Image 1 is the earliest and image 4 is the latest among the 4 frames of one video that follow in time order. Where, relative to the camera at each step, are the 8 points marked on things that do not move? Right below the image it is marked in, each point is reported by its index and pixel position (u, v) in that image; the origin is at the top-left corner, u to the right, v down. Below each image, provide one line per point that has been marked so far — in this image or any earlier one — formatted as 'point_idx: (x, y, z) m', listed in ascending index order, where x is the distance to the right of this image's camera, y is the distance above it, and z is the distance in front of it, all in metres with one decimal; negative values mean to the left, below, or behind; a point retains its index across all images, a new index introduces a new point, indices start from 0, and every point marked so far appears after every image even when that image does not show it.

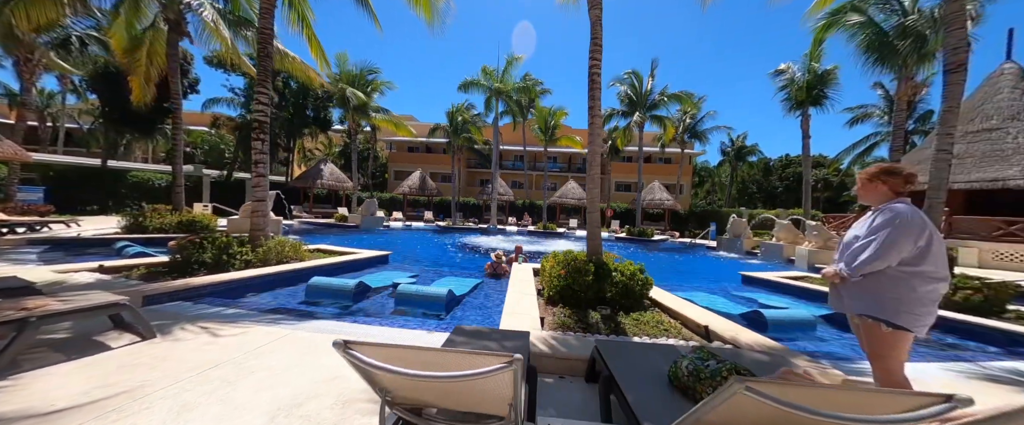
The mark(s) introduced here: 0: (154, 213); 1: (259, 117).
0: (-11.7, 0.0, +10.5) m
1: (-5.3, +2.0, +6.9) m
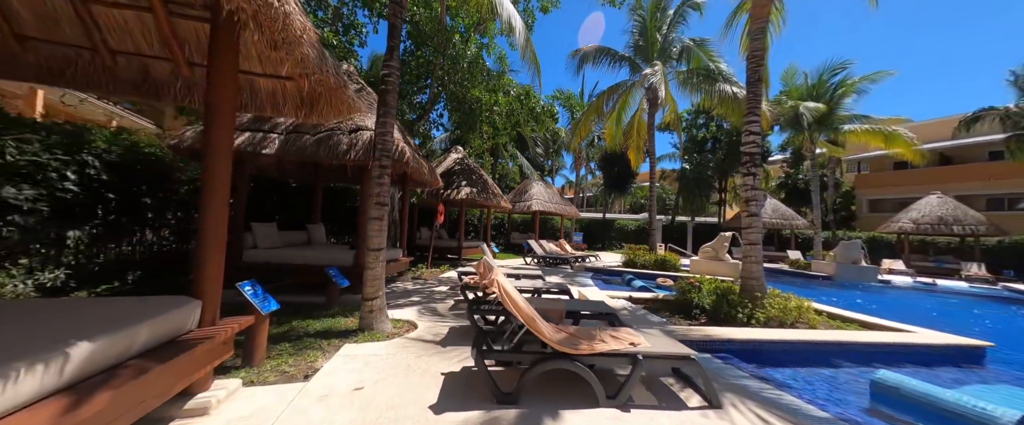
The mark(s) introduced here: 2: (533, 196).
0: (+5.4, -1.6, +13.4) m
1: (+4.6, +1.2, +6.4) m
2: (+1.2, +0.9, +18.2) m
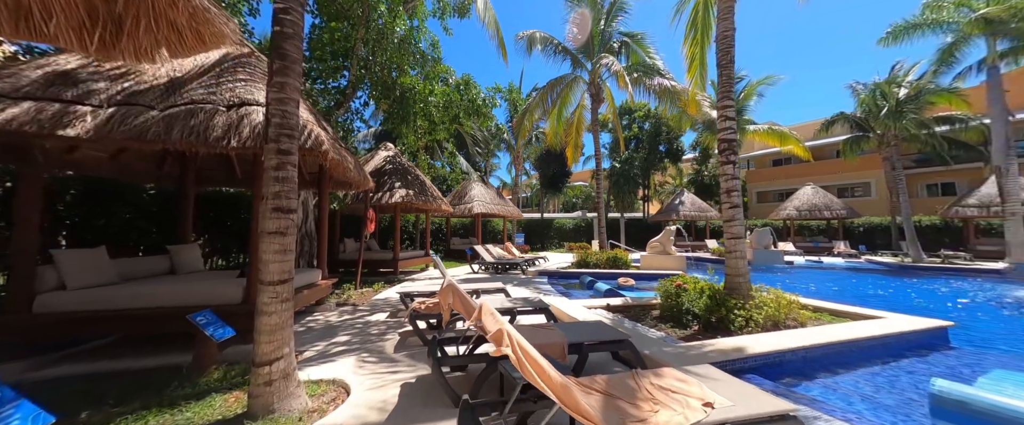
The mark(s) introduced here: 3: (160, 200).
0: (+3.3, -1.5, +12.9) m
1: (+3.9, +1.3, +5.9) m
2: (-1.9, +0.8, +16.8) m
3: (-8.2, +0.4, +7.6) m
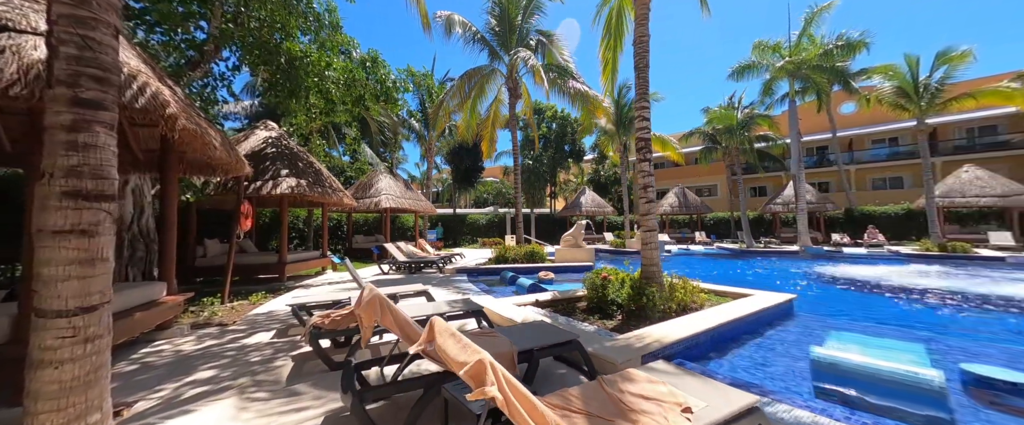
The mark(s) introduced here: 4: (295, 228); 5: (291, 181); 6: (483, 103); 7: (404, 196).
0: (0.0, -1.3, +12.9) m
1: (+2.5, +1.4, +6.3) m
2: (-6.1, +1.0, +15.1) m
3: (-9.5, +0.5, +4.5) m
4: (-11.1, -0.8, +16.6) m
5: (-6.4, +0.9, +9.5) m
6: (-1.0, +5.1, +14.9) m
7: (-5.2, +0.8, +16.0) m
